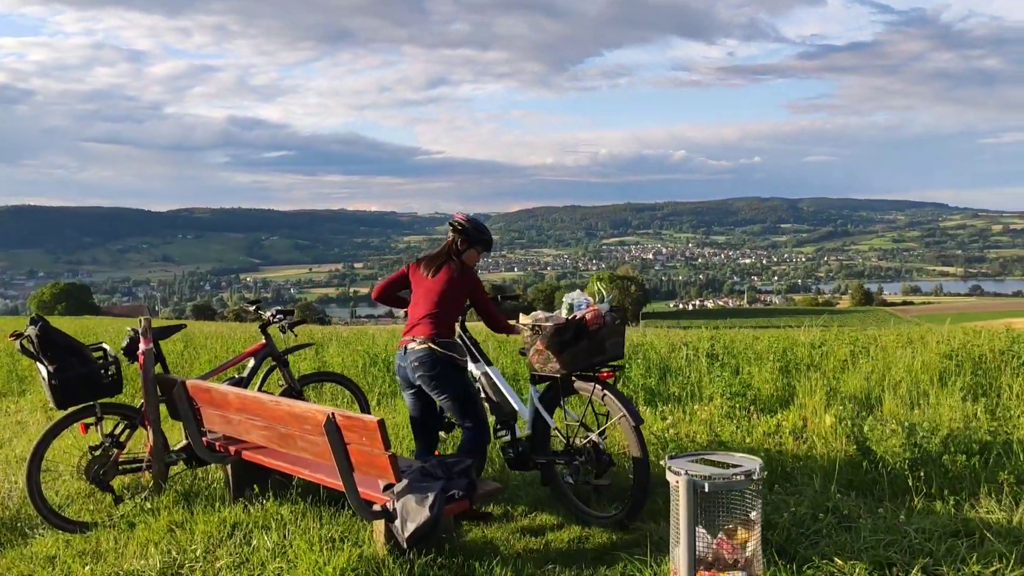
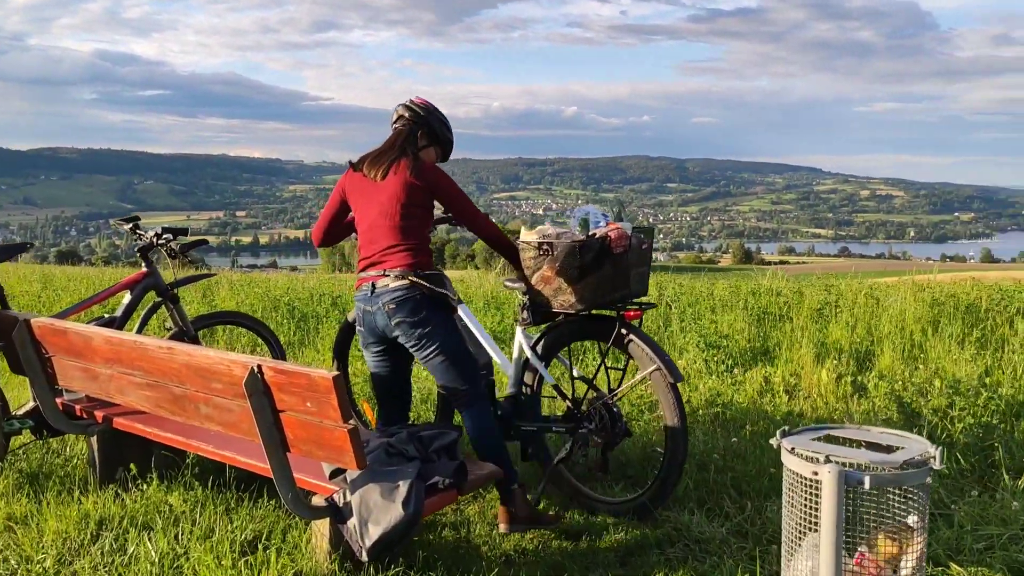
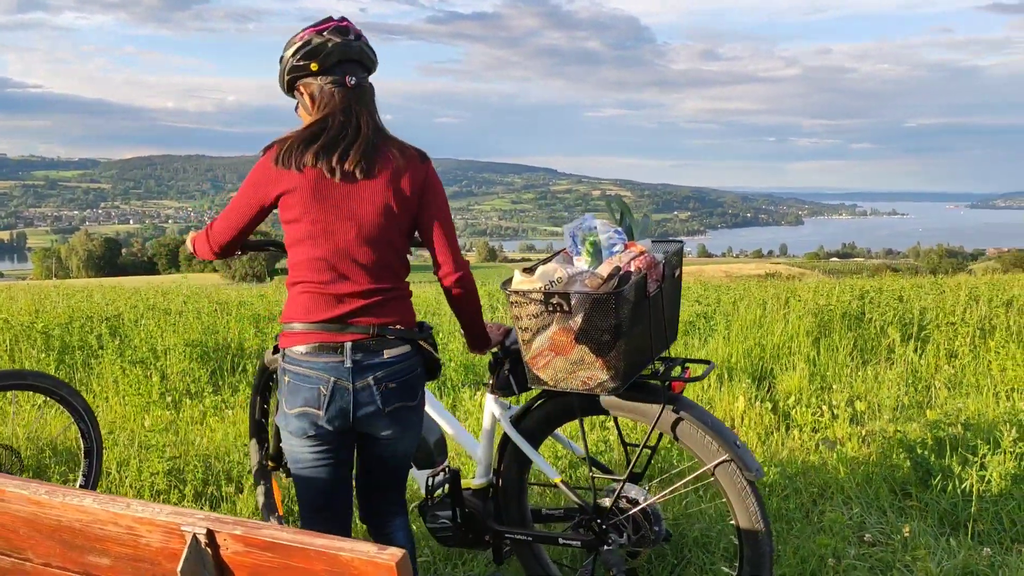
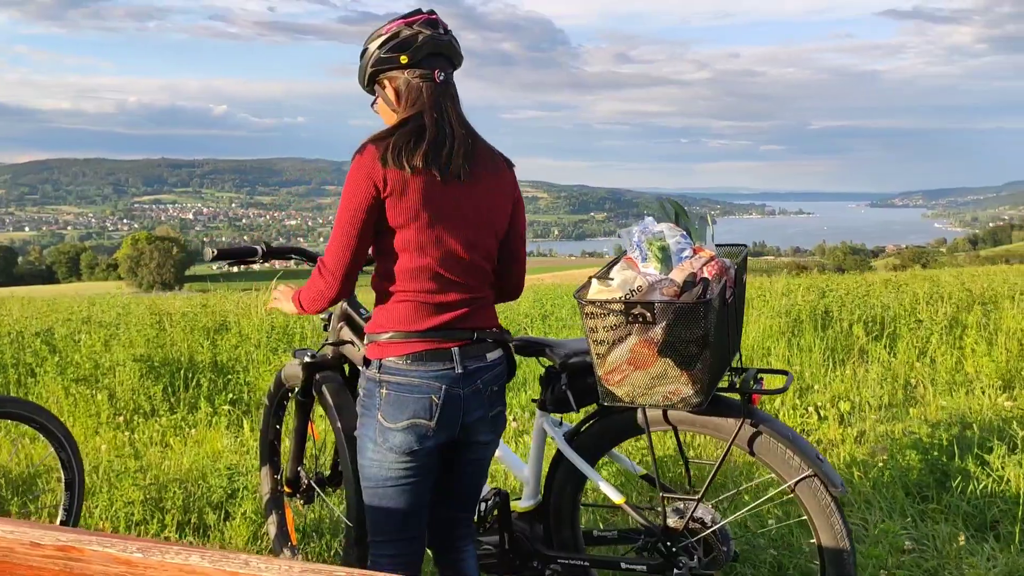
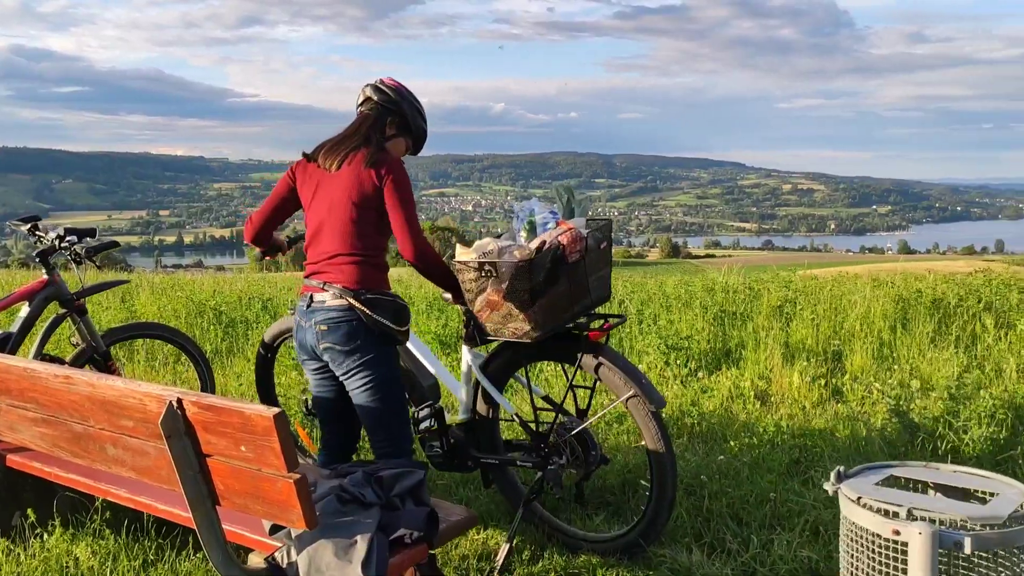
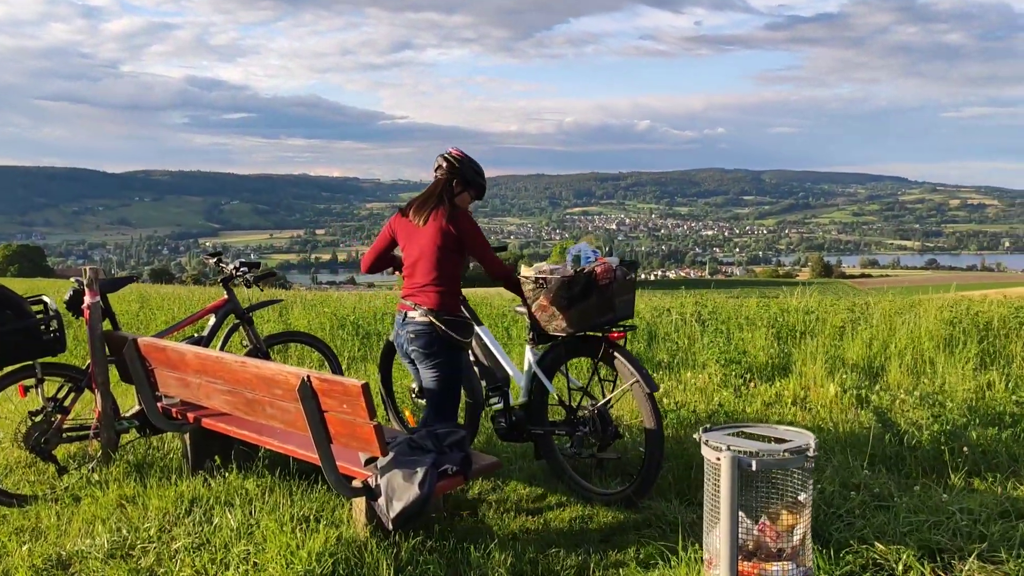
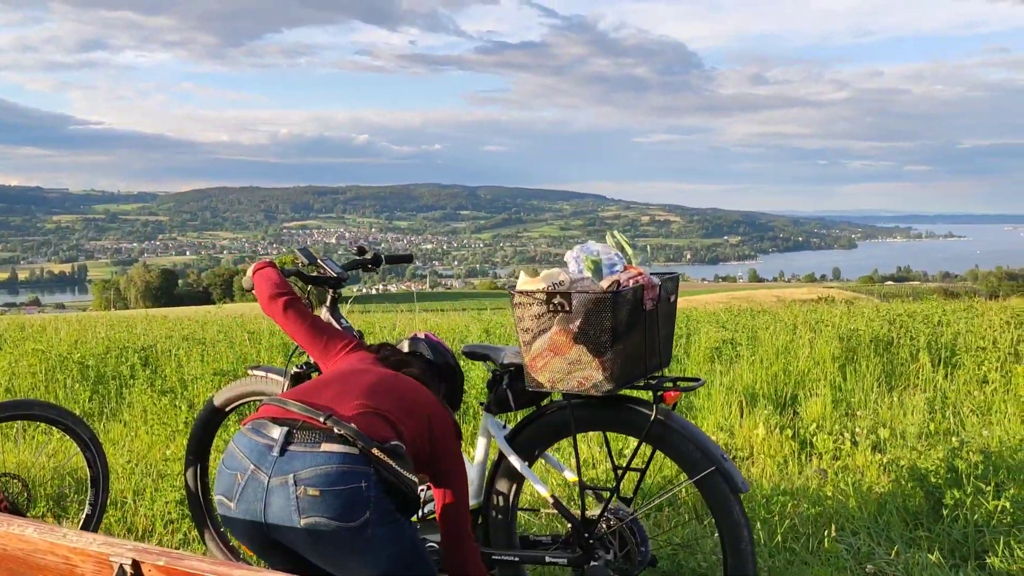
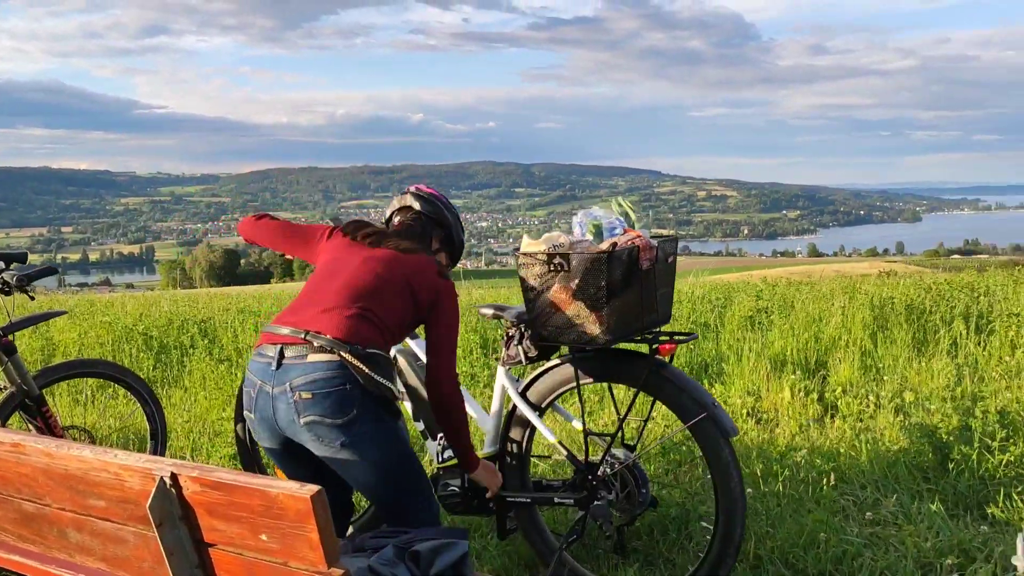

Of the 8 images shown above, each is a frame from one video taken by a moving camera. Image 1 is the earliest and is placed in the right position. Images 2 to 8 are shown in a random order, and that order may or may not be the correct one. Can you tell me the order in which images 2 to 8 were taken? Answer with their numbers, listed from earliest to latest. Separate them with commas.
6, 2, 5, 8, 7, 3, 4
